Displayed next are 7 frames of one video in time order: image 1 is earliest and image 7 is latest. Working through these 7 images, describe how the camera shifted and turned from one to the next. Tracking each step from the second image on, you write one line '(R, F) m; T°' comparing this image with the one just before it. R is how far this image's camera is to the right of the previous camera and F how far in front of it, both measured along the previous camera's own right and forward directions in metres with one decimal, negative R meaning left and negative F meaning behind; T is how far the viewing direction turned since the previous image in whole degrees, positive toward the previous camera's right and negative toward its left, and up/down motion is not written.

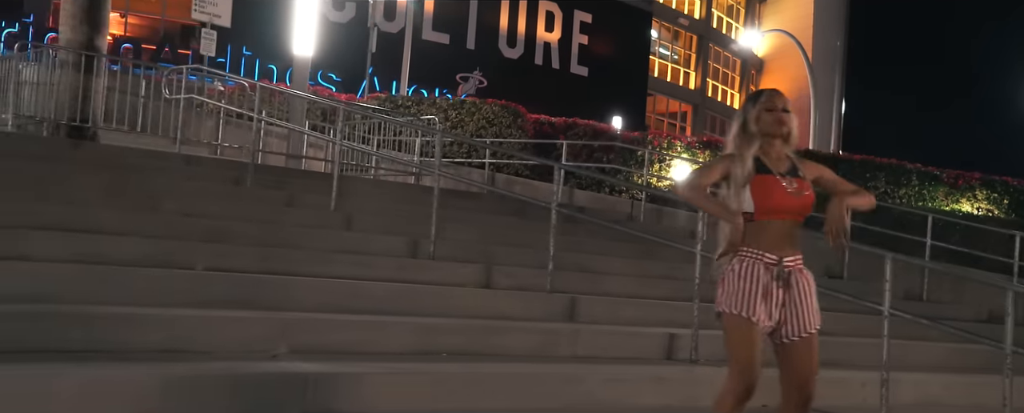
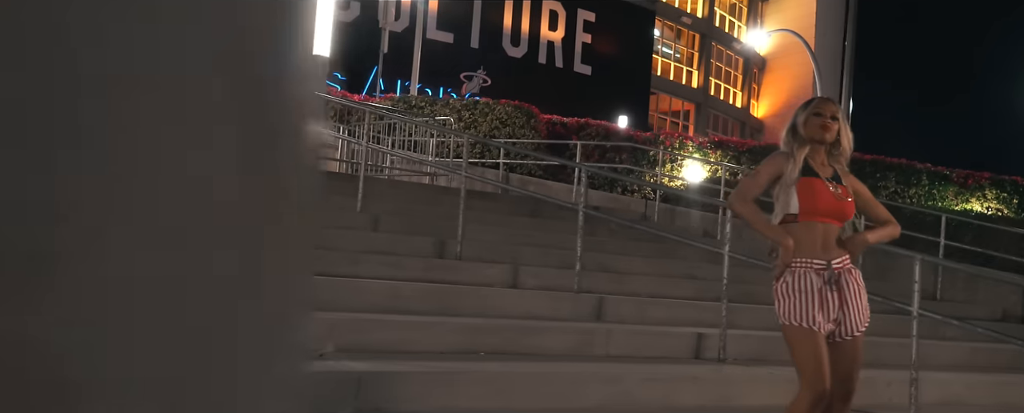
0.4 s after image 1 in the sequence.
(-0.2, -0.1) m; 0°
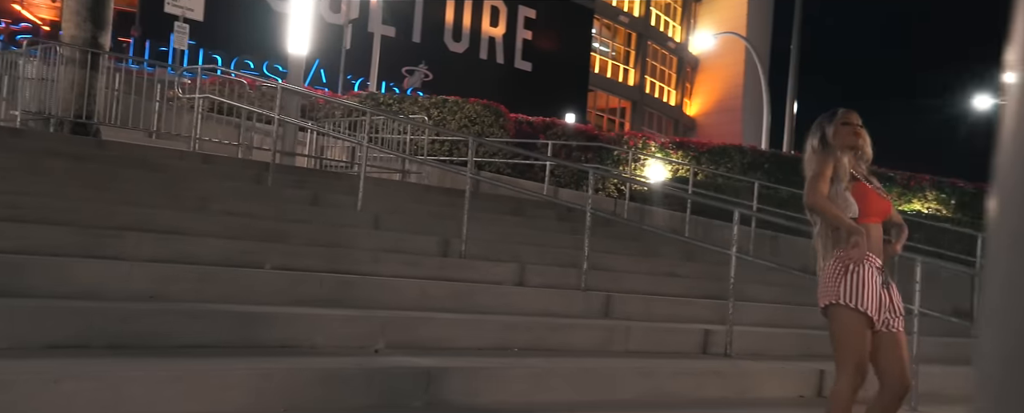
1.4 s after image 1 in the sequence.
(-0.6, -0.2) m; +5°
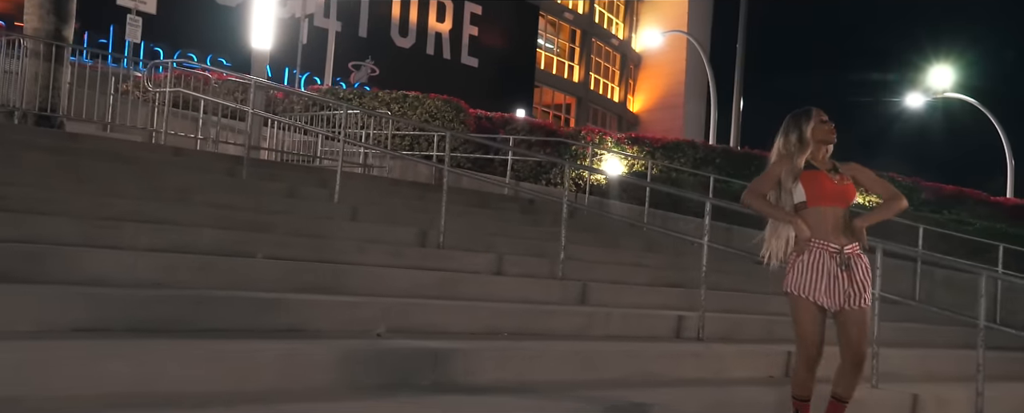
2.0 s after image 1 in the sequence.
(-0.3, -0.2) m; +4°
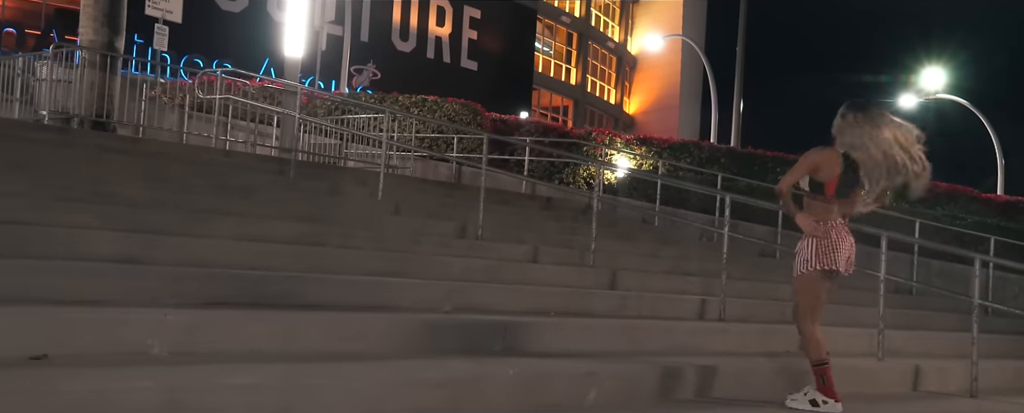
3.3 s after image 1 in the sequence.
(-0.4, -0.7) m; 0°
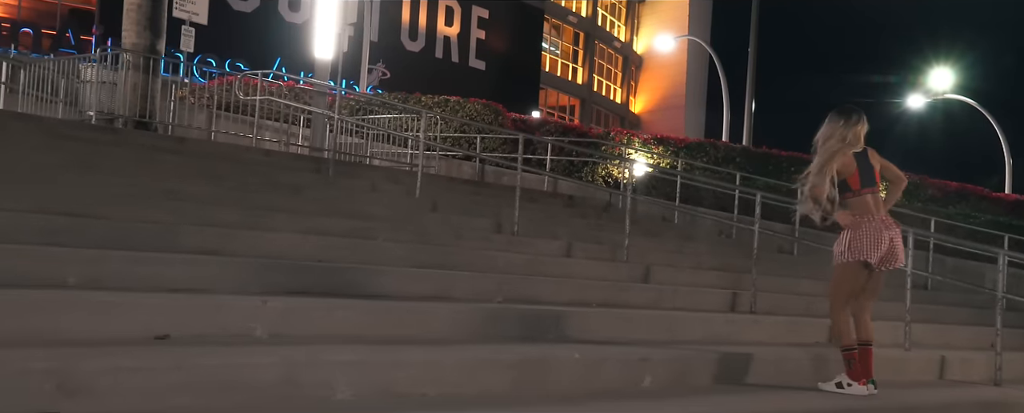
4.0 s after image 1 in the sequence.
(-0.3, -0.3) m; 0°
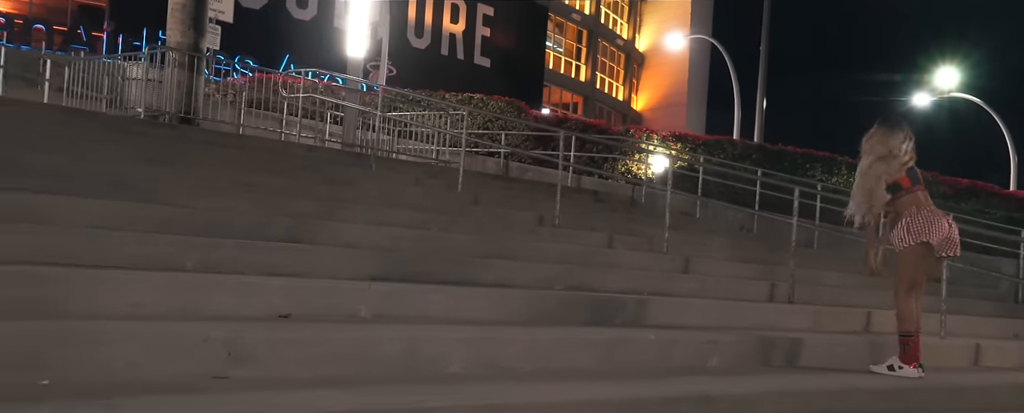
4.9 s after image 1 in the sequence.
(-0.5, -0.3) m; 0°
